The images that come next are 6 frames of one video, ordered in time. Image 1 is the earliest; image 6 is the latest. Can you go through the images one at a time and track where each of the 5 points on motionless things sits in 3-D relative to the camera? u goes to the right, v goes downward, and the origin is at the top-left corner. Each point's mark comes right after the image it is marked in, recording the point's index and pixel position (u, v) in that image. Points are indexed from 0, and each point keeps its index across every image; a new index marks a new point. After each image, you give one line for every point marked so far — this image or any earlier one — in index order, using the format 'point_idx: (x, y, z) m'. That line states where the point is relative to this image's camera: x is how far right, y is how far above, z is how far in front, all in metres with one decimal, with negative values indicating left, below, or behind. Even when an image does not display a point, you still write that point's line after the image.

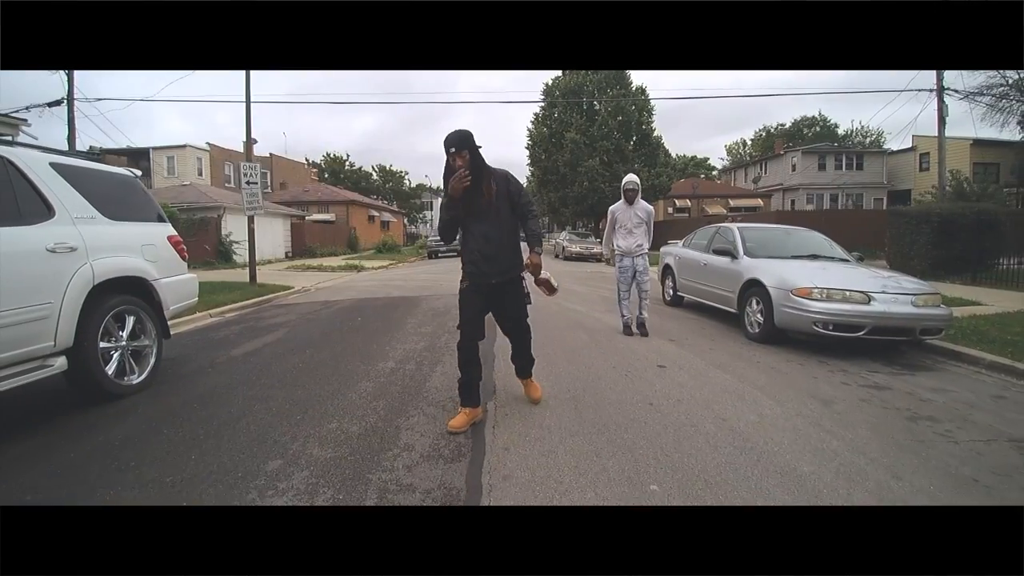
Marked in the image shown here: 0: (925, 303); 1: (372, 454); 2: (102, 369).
0: (+3.7, -0.1, +5.1) m
1: (-0.7, -0.8, +2.7) m
2: (-2.8, -0.5, +3.9) m
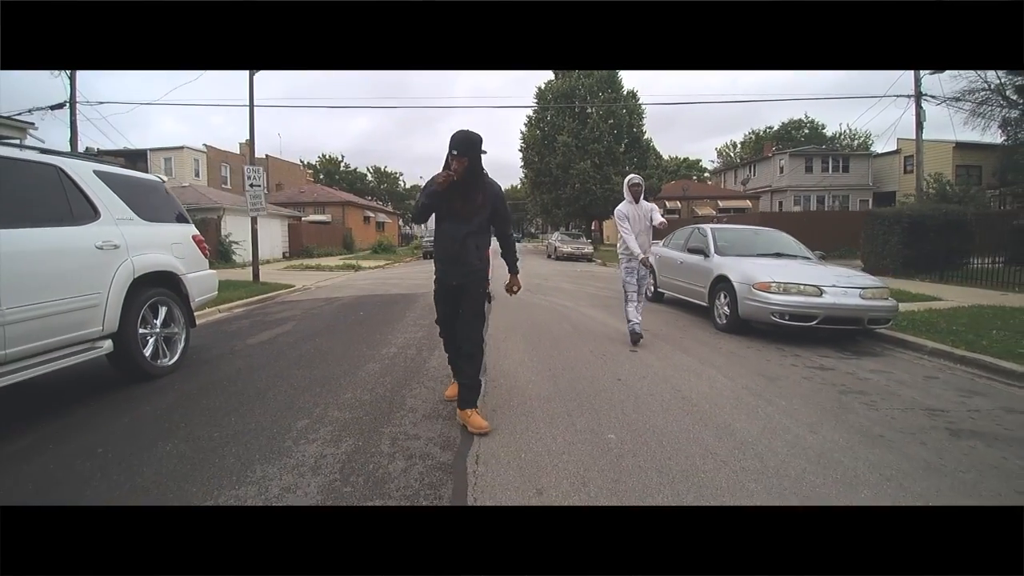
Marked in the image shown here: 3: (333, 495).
0: (+3.6, -0.1, +5.7) m
1: (-0.7, -0.7, +3.3) m
2: (-2.9, -0.5, +4.5) m
3: (-0.7, -0.8, +2.4) m
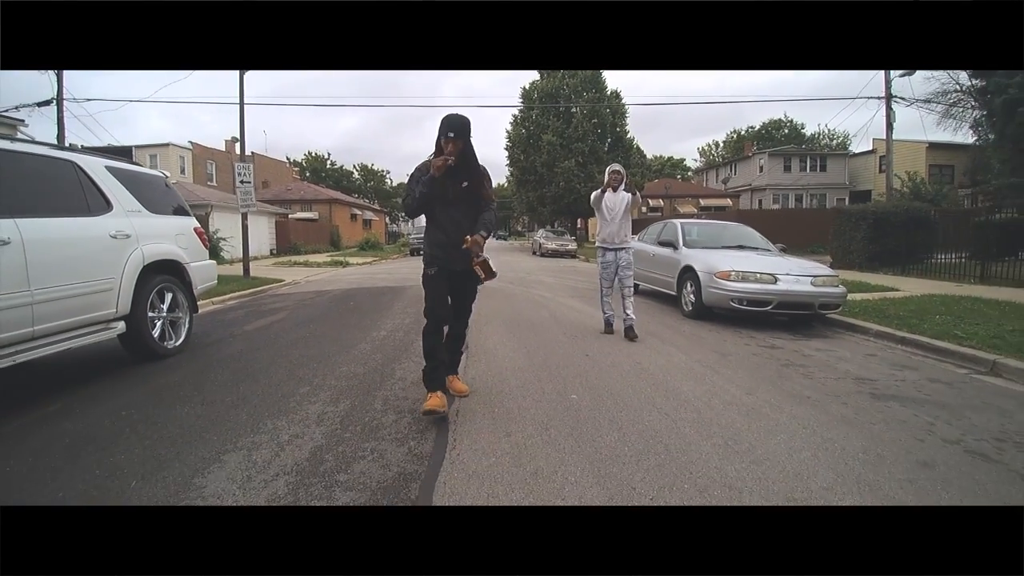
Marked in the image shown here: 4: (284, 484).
0: (+3.4, +0.1, +6.2) m
1: (-0.9, -0.6, +3.7) m
2: (-3.0, -0.4, +4.9) m
3: (-0.9, -0.7, +2.8) m
4: (-0.9, -0.8, +2.3) m
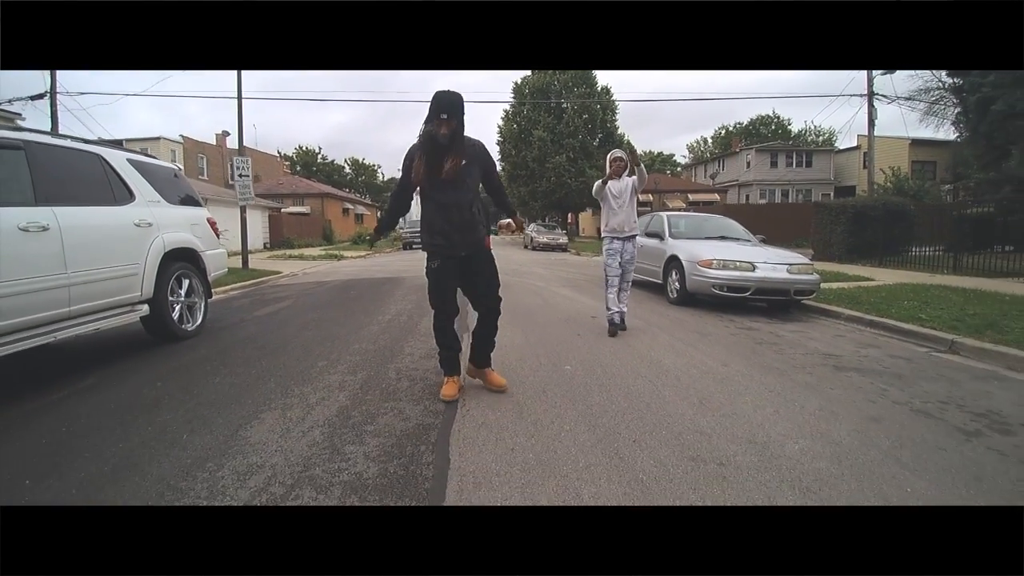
0: (+3.3, +0.2, +6.7) m
1: (-0.9, -0.5, +4.1) m
2: (-3.1, -0.3, +5.2) m
3: (-0.8, -0.6, +3.2) m
4: (-0.9, -0.7, +2.7) m
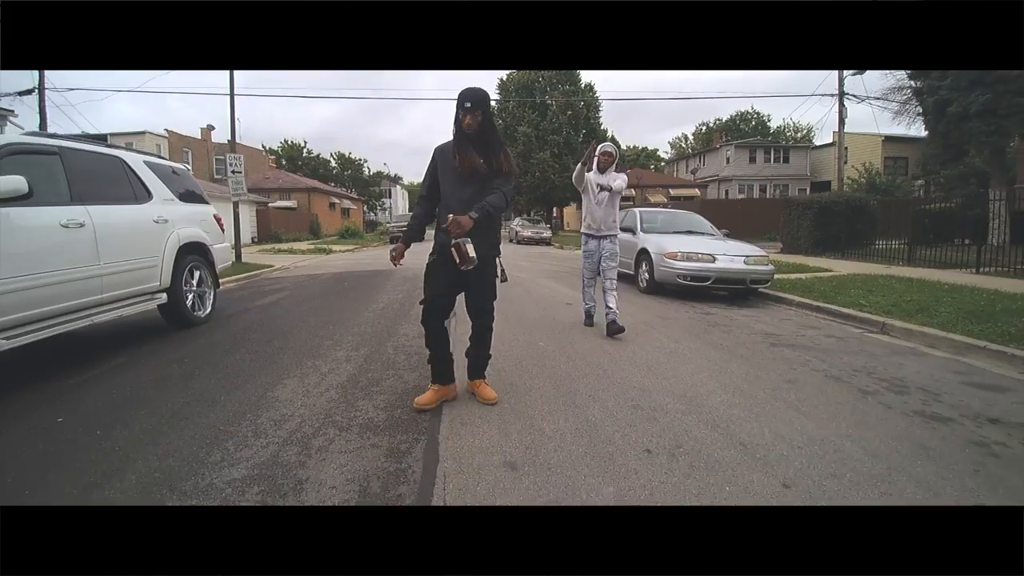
0: (+3.1, +0.3, +7.4) m
1: (-1.0, -0.4, +4.7) m
2: (-3.2, -0.2, +5.7) m
3: (-1.0, -0.5, +3.8) m
4: (-1.0, -0.6, +3.3) m
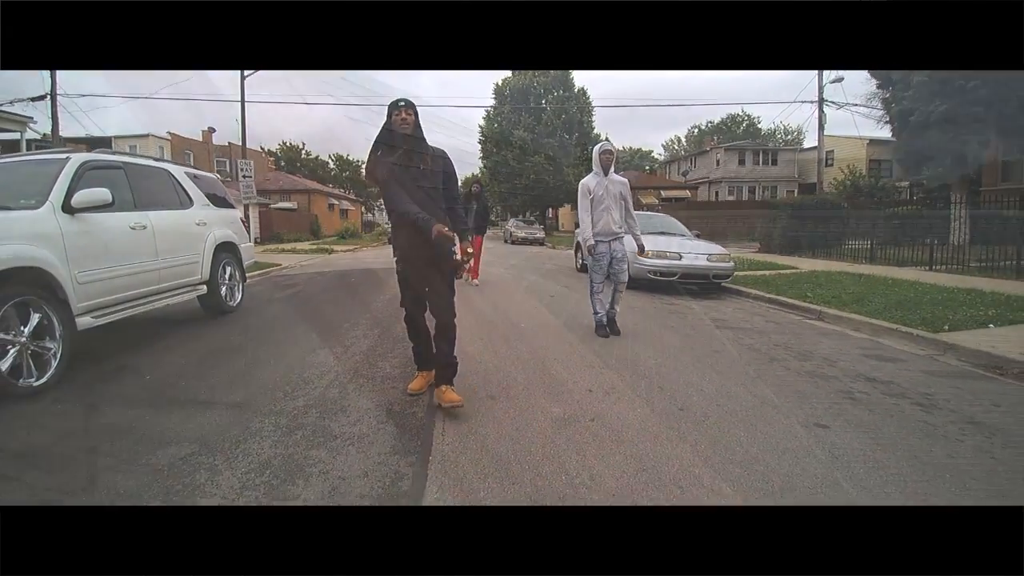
0: (+3.0, +0.4, +8.3) m
1: (-1.2, -0.3, +5.6) m
2: (-3.4, -0.1, +6.7) m
3: (-1.1, -0.4, +4.7) m
4: (-1.1, -0.5, +4.2) m
